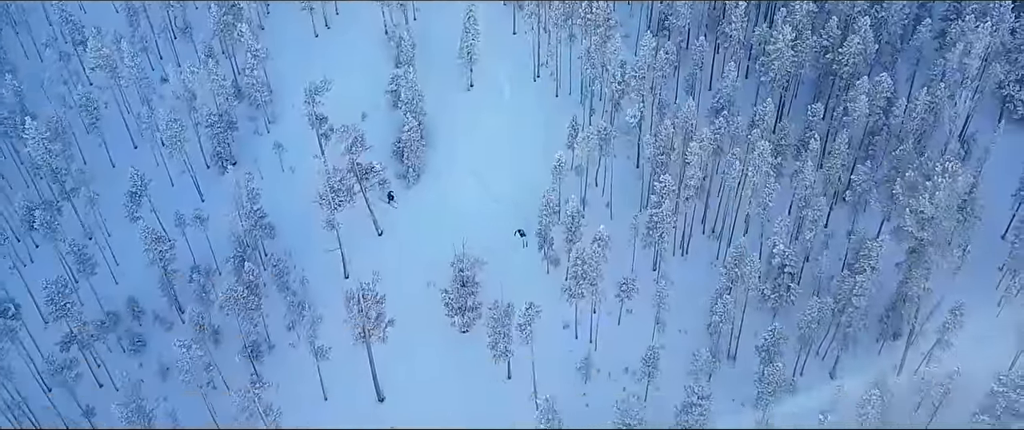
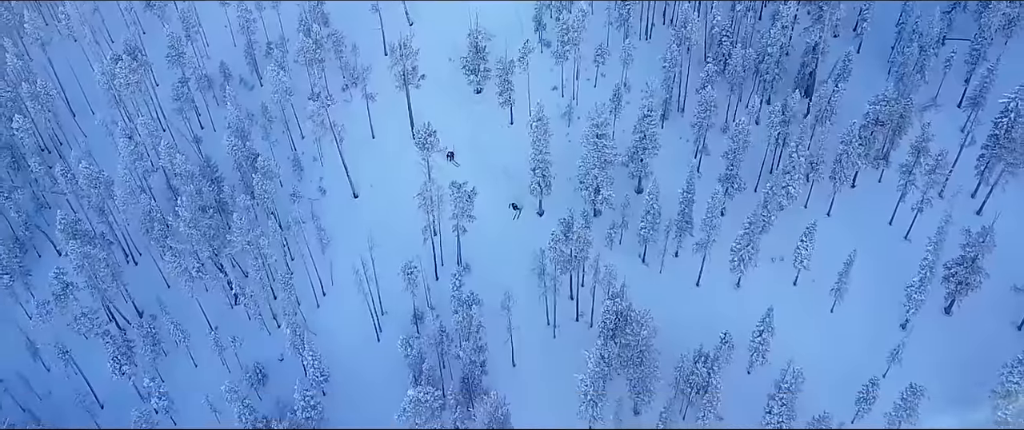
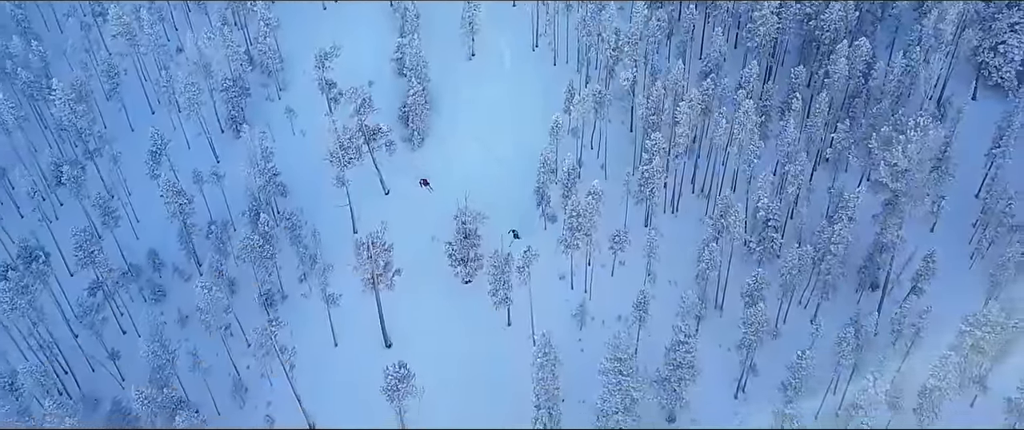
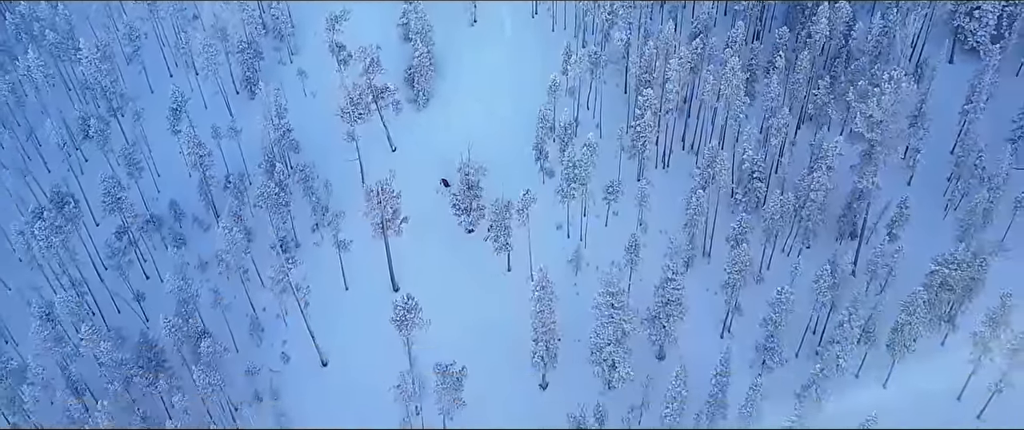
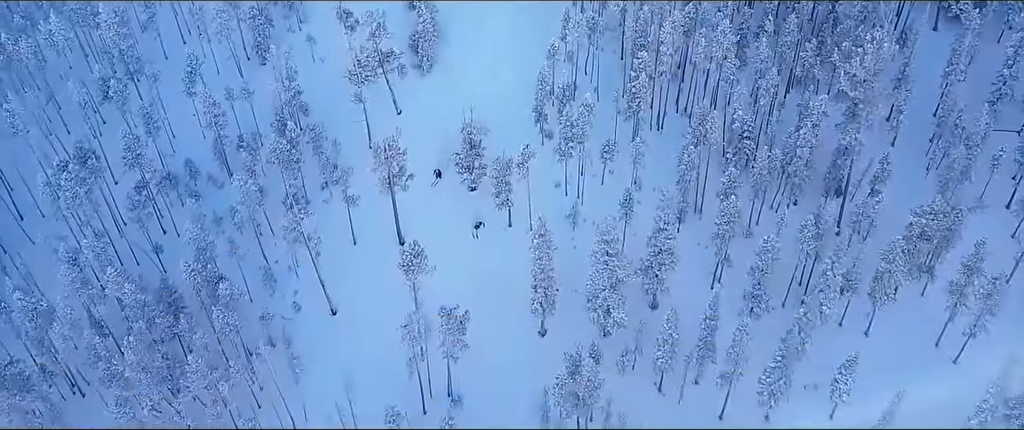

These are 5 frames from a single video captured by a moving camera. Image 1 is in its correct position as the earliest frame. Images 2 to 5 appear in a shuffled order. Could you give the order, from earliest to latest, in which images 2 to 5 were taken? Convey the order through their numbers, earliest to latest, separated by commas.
3, 4, 5, 2
